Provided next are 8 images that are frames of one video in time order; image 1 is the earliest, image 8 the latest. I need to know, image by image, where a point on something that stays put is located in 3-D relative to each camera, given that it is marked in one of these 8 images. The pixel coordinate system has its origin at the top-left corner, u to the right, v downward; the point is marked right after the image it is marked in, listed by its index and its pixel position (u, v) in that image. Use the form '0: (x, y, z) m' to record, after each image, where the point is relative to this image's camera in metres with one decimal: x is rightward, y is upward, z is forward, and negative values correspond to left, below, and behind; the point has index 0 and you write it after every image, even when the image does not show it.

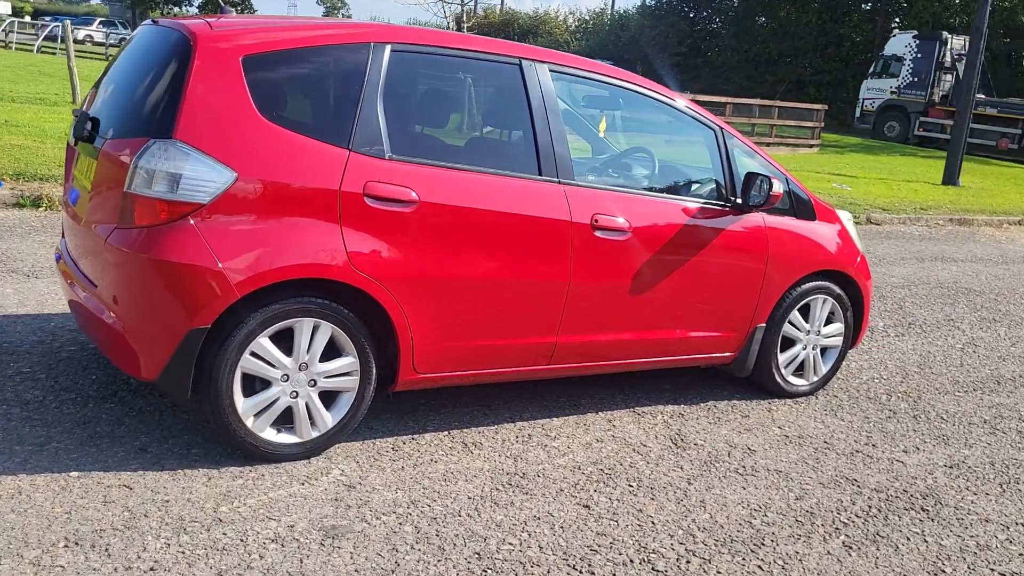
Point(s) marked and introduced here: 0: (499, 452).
0: (-0.1, -0.7, +4.1) m
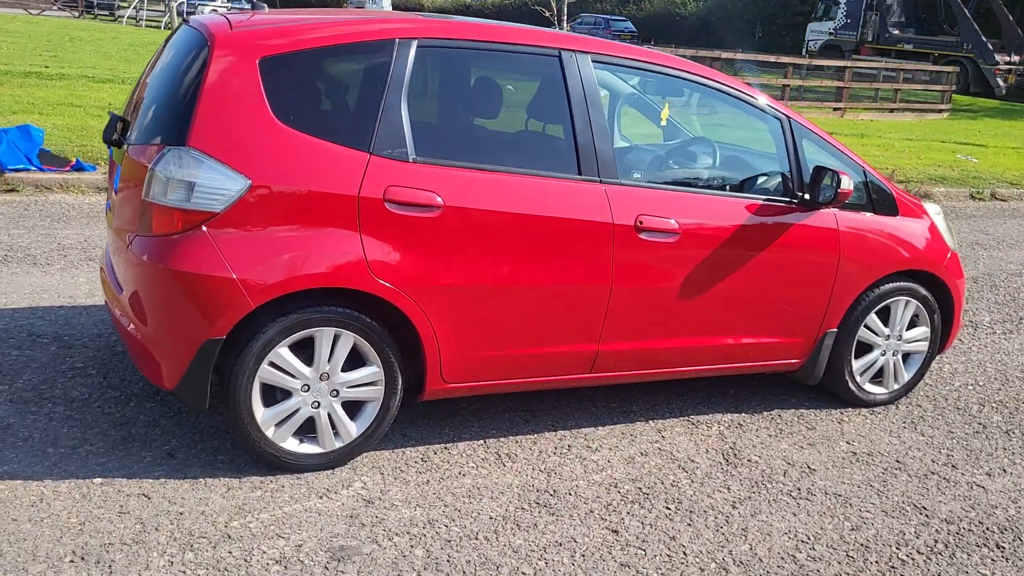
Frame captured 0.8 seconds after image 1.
0: (+0.1, -0.7, +4.0) m
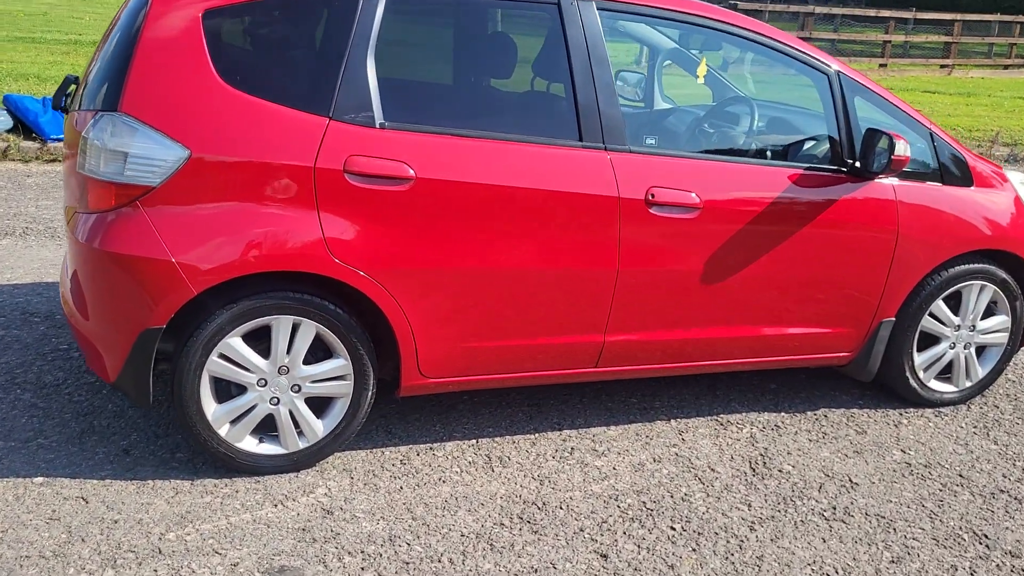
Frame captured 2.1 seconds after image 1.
0: (+0.1, -0.7, +3.5) m
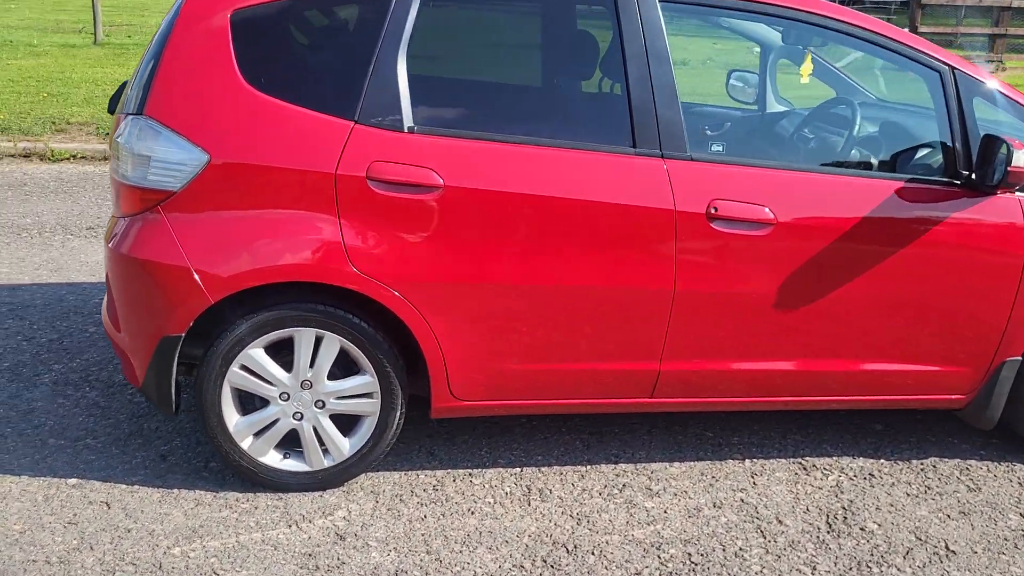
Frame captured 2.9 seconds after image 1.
0: (+0.2, -0.8, +3.2) m
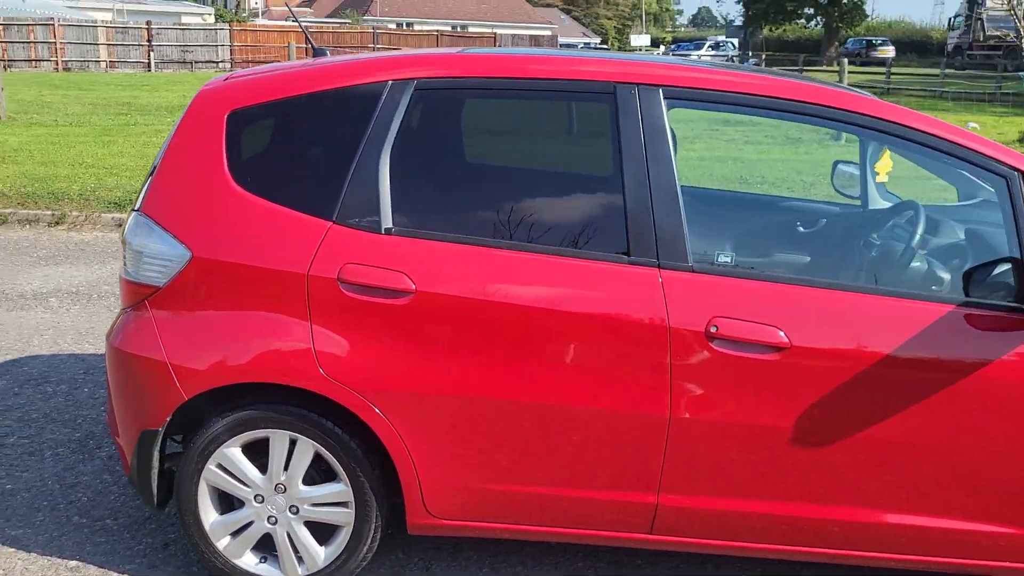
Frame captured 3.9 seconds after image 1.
0: (+0.1, -1.1, +2.9) m
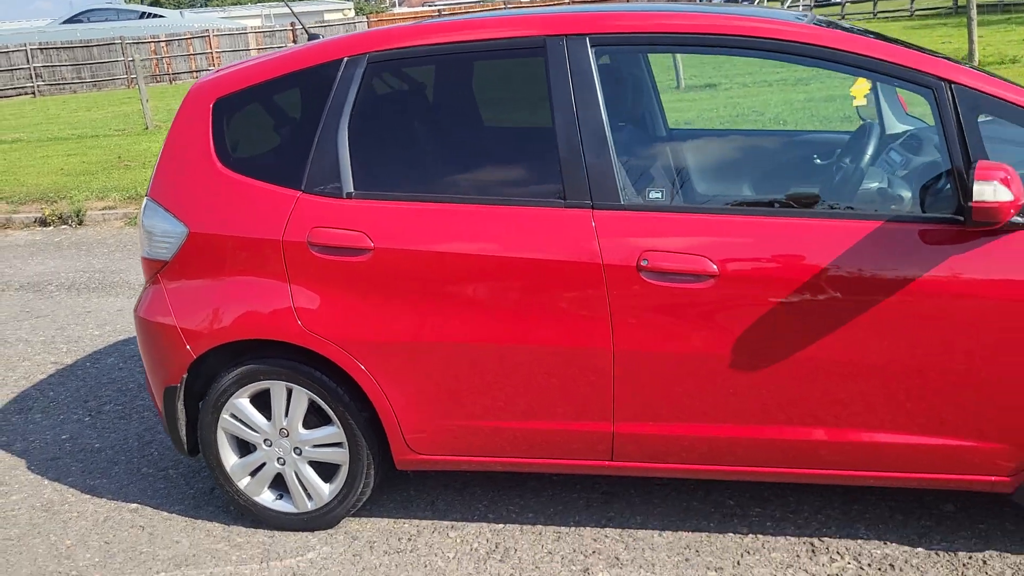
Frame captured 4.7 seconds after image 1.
0: (0.0, -0.9, +3.1) m
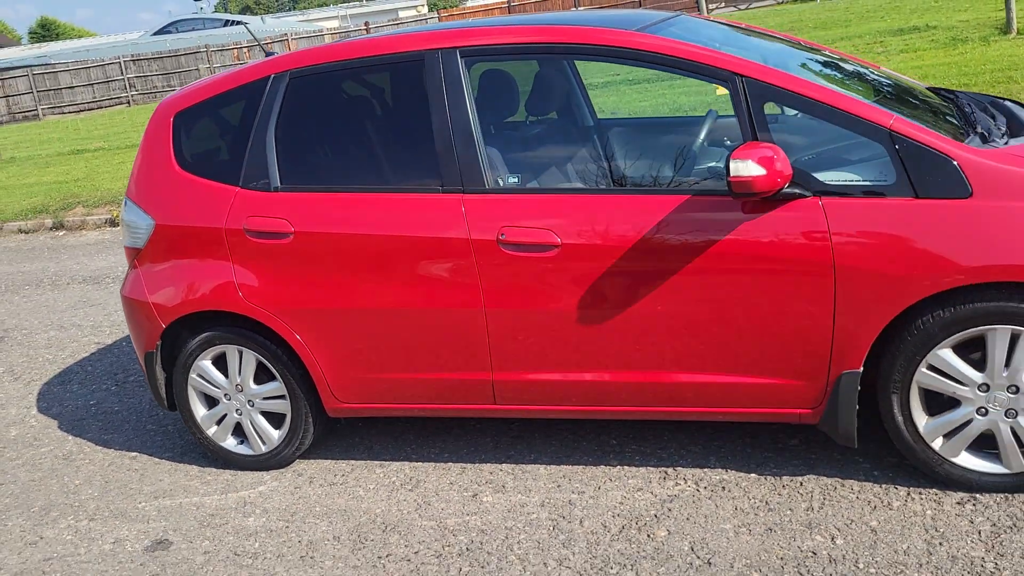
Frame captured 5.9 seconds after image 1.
0: (-0.4, -0.8, +3.7) m
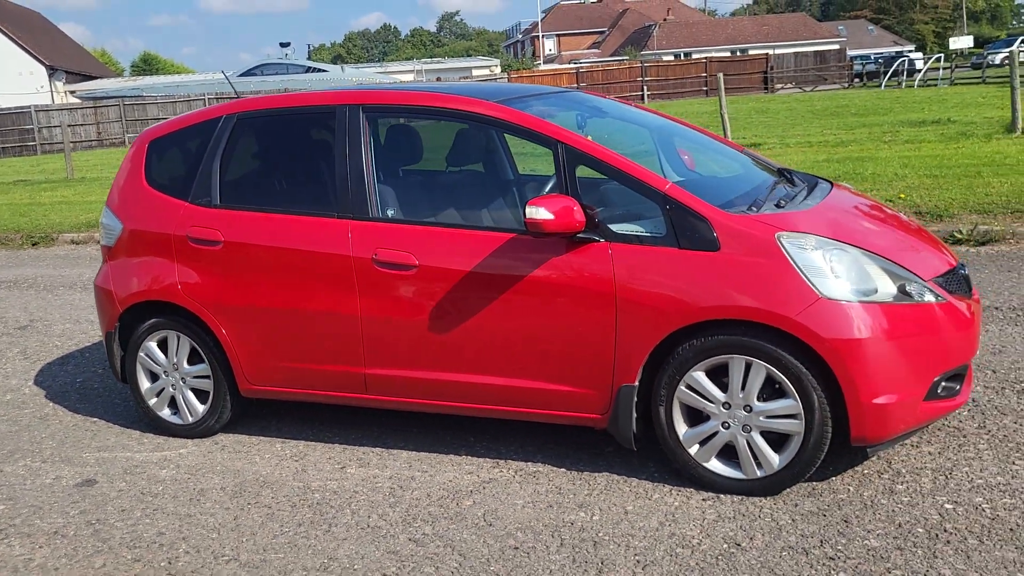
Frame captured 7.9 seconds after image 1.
0: (-1.0, -0.9, +4.5) m
